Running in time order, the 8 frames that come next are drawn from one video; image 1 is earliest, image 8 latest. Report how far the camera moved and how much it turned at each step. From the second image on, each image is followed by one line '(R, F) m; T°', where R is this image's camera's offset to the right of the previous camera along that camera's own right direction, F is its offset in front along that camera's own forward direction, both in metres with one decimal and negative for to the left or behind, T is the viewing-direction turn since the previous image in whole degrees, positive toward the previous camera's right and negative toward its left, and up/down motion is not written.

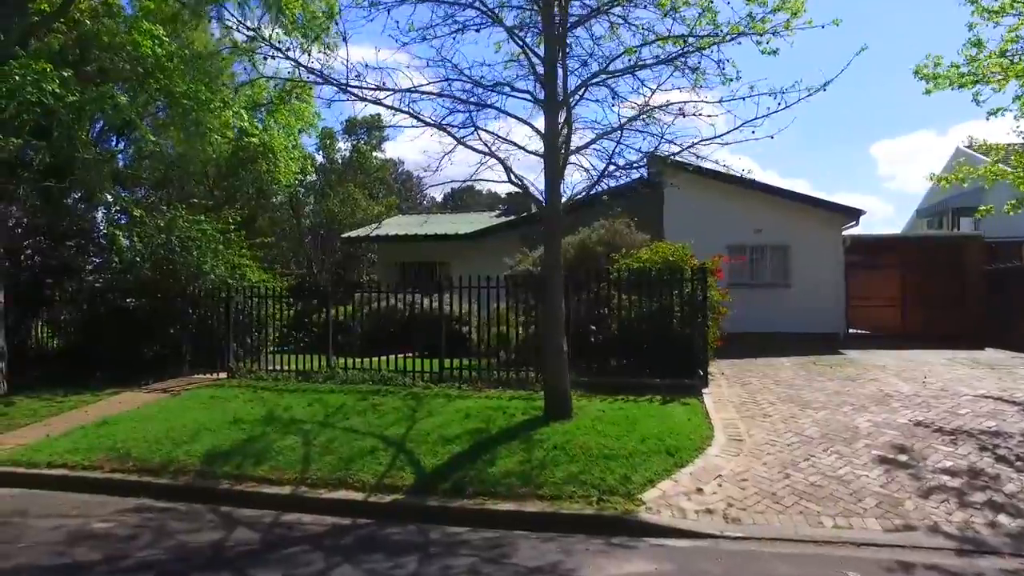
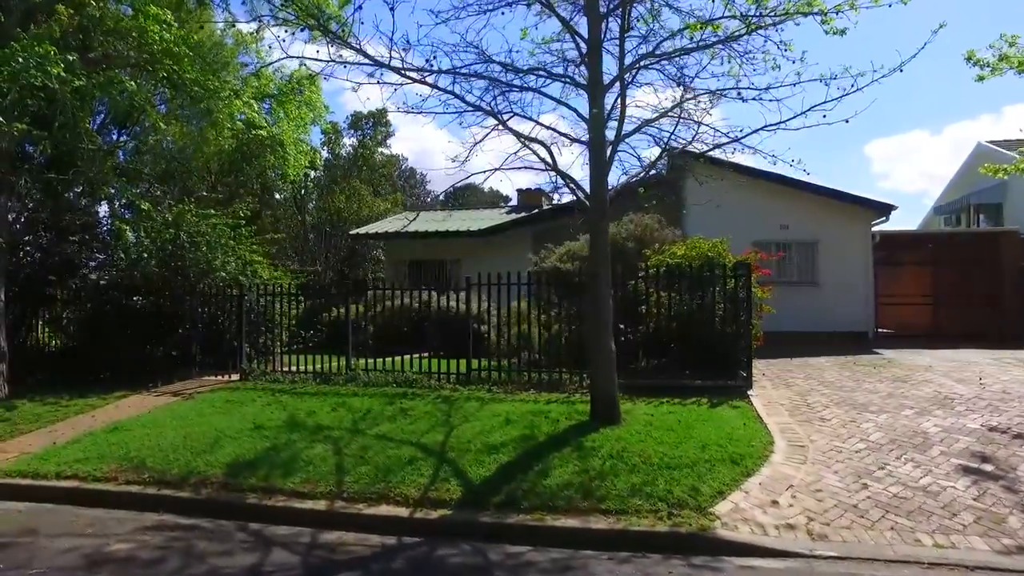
(-0.7, +0.6) m; 0°
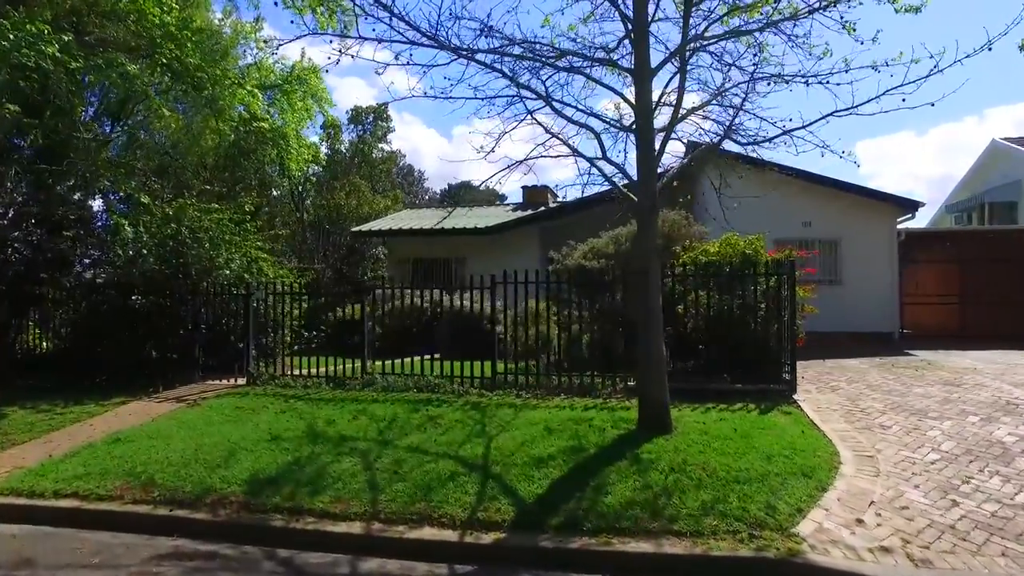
(-0.7, +0.7) m; +1°
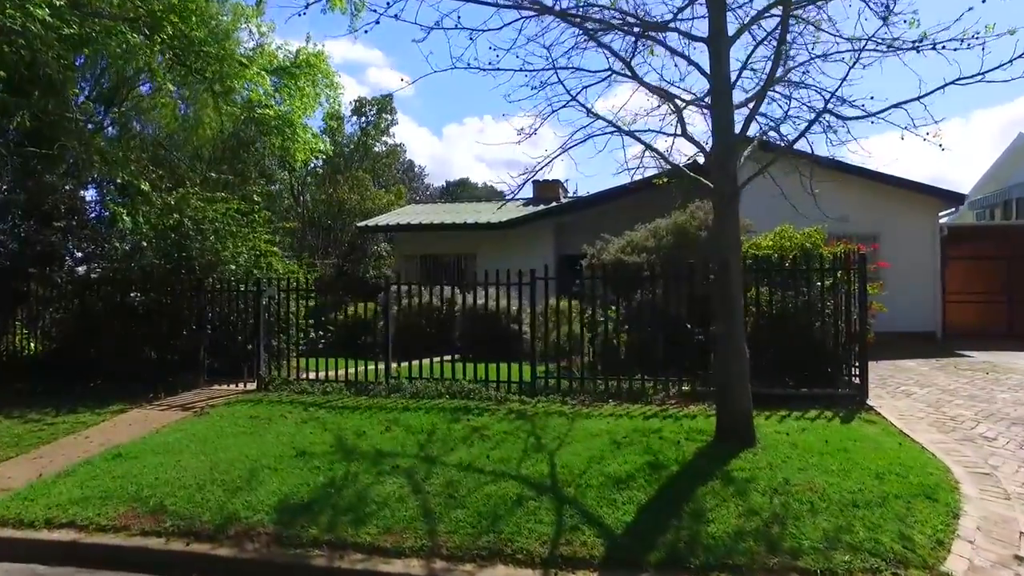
(-0.9, +1.0) m; +1°
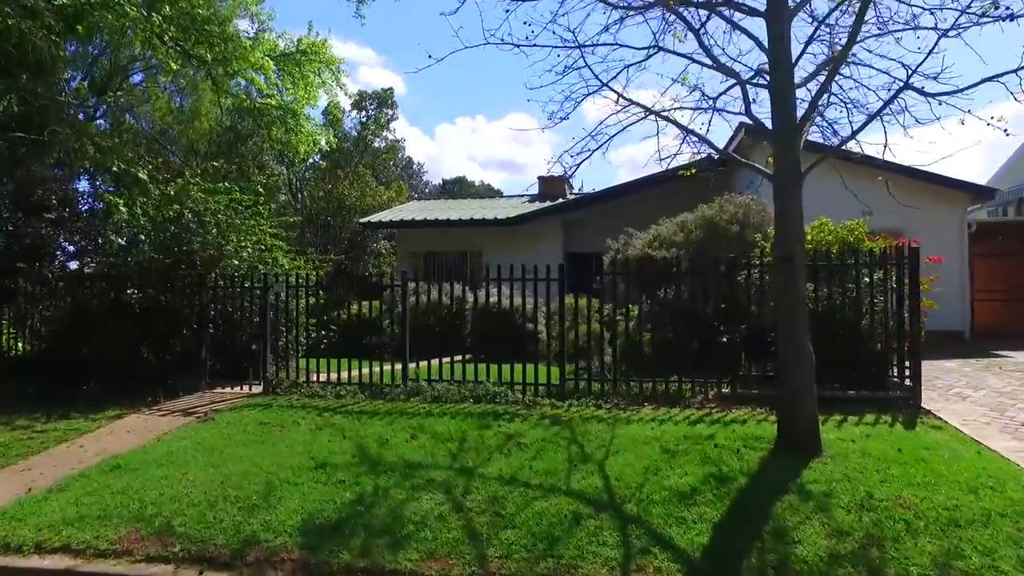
(-0.6, +0.6) m; +1°
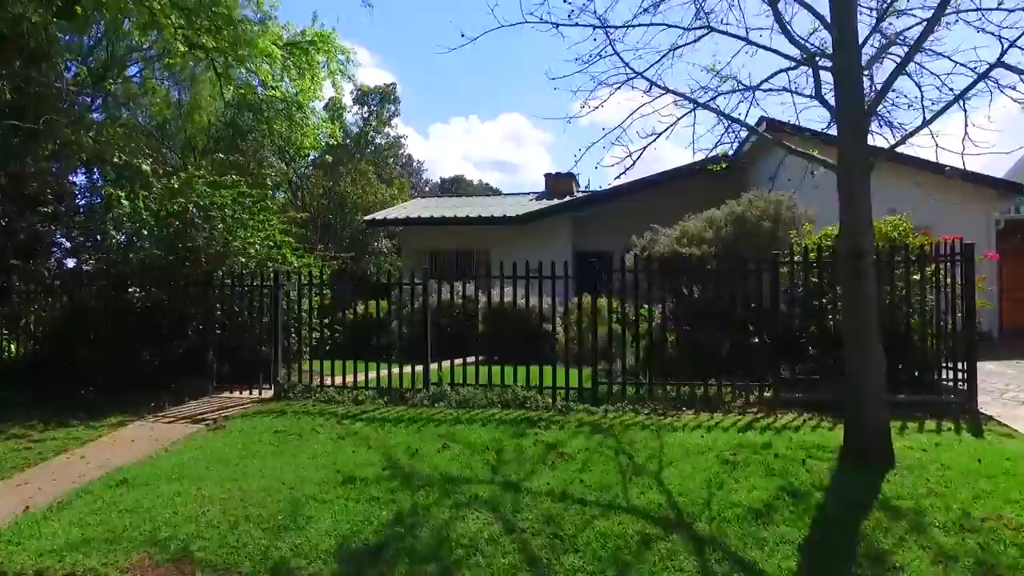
(-0.6, +0.5) m; +1°
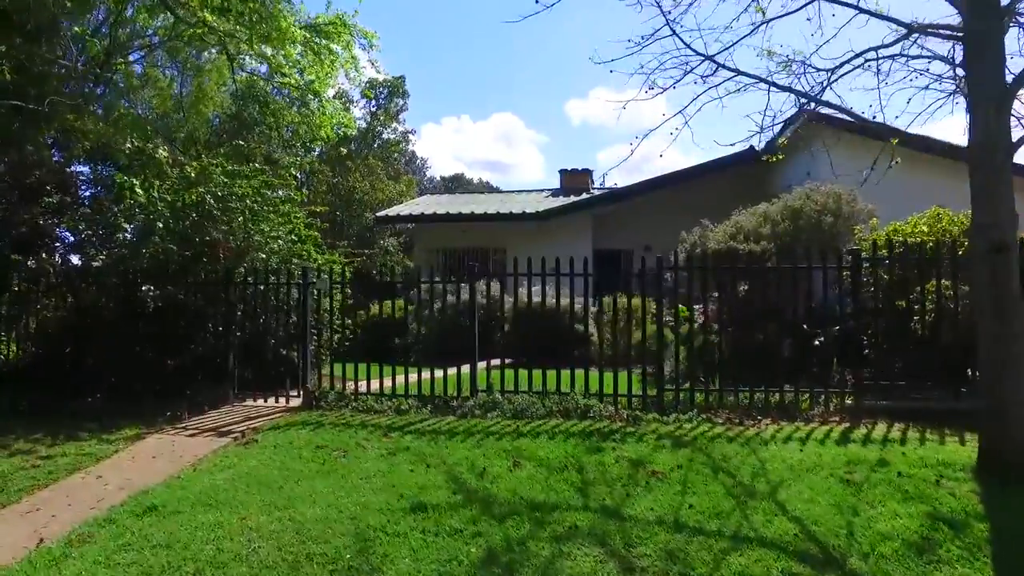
(-1.0, +0.8) m; +1°
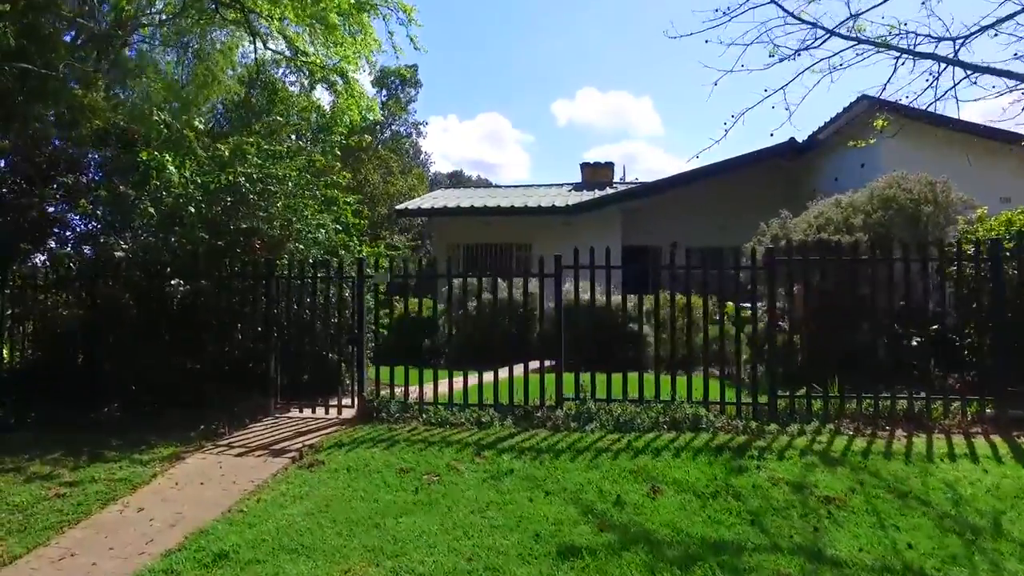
(-1.4, +1.0) m; +1°
